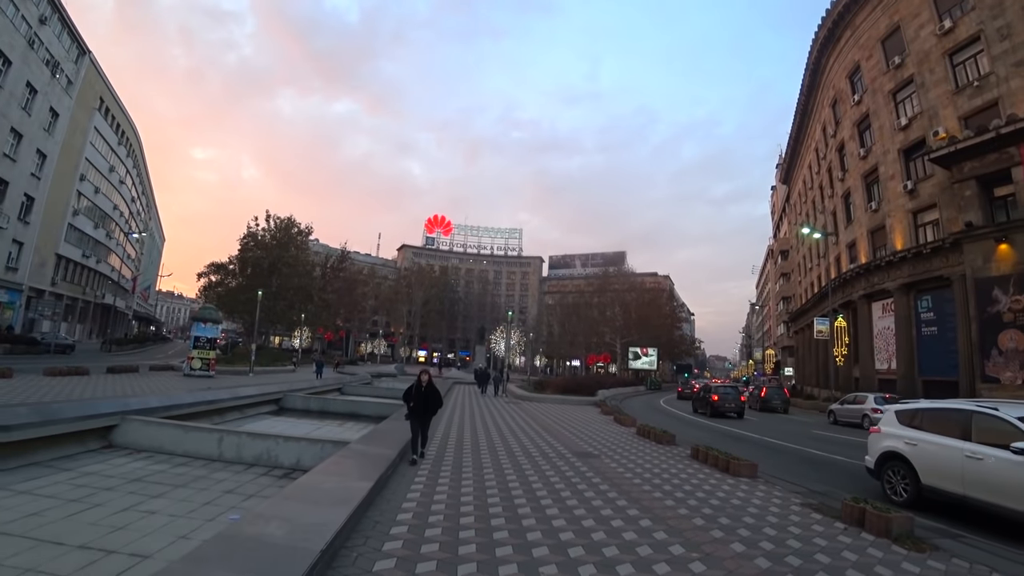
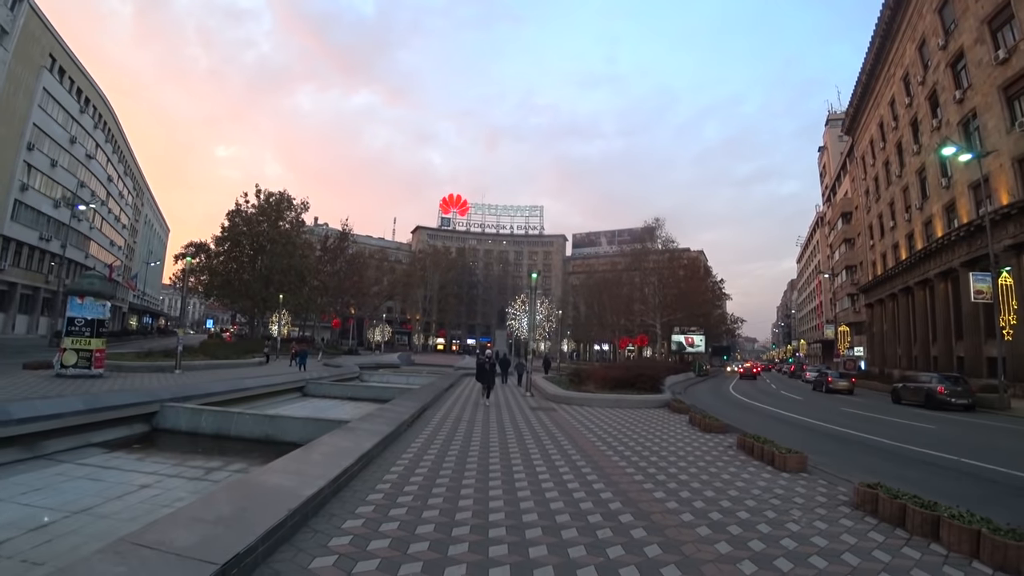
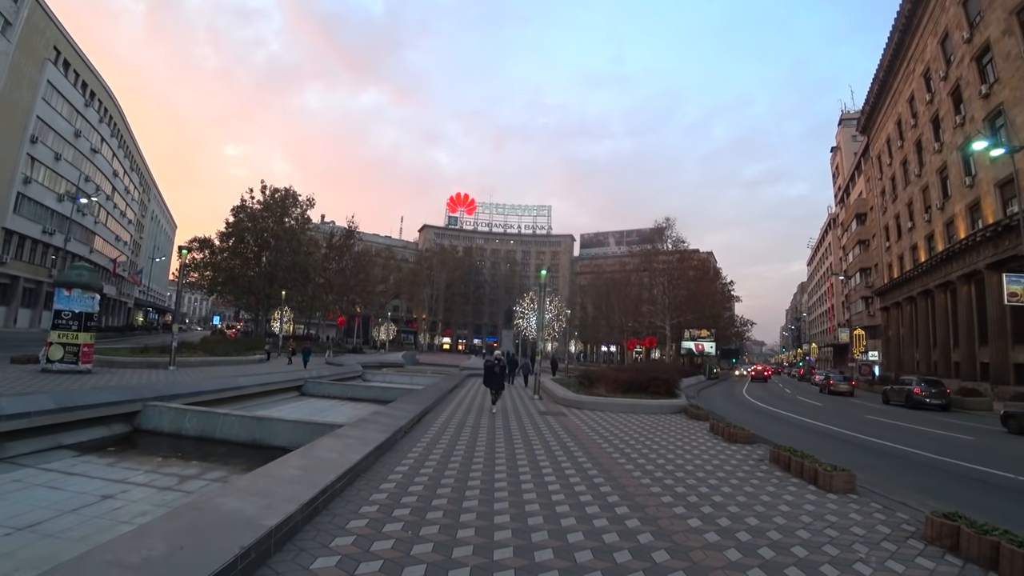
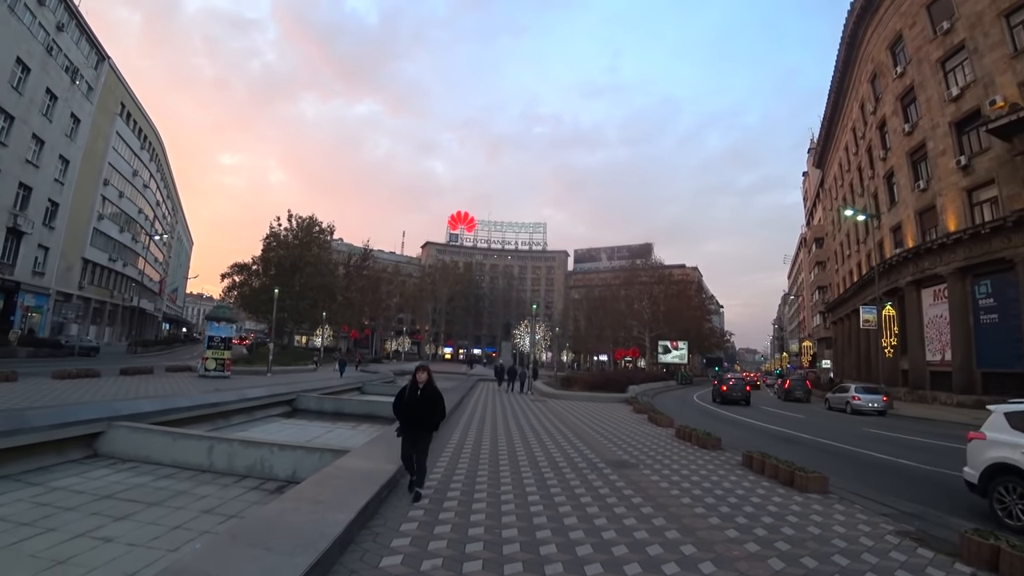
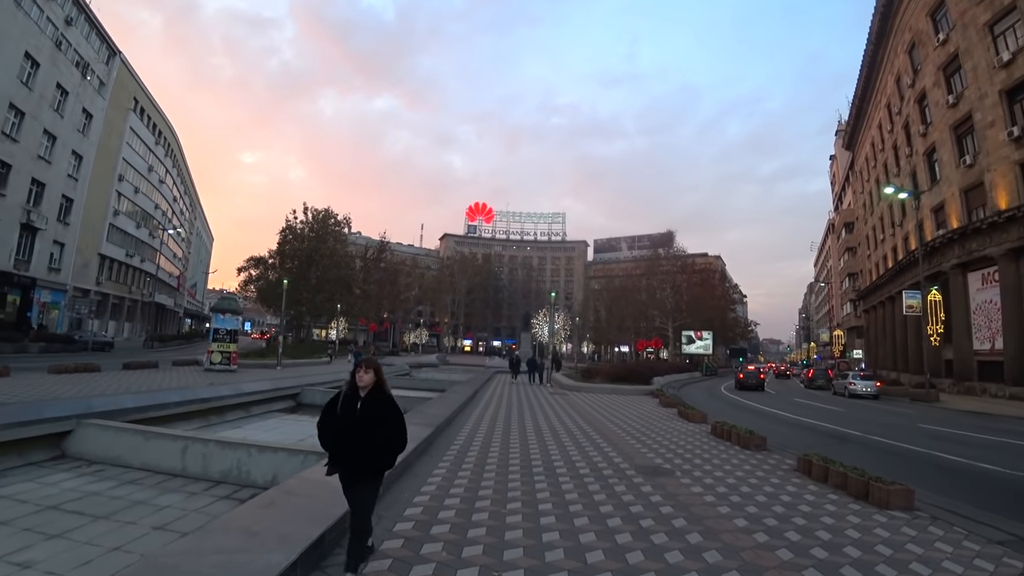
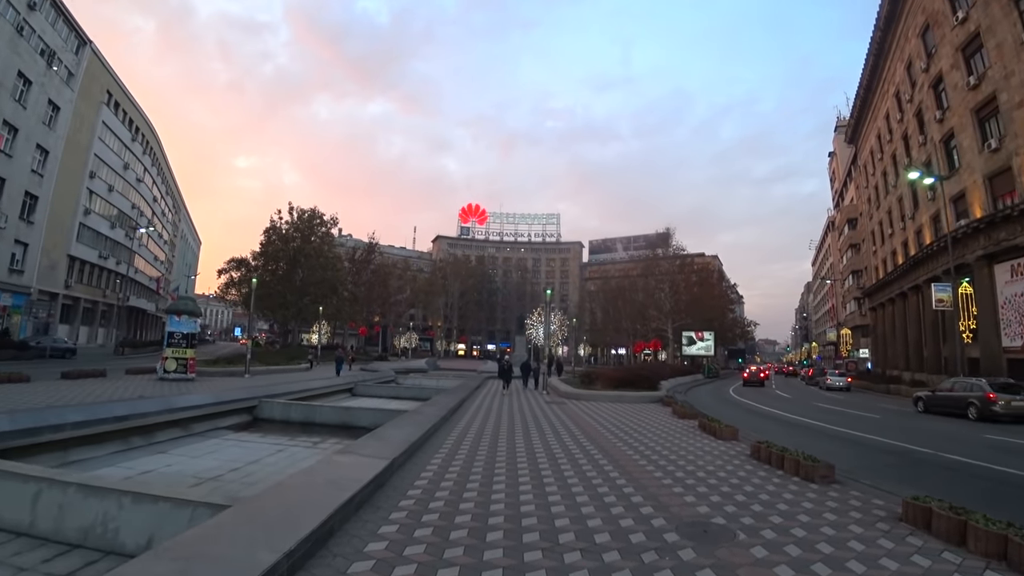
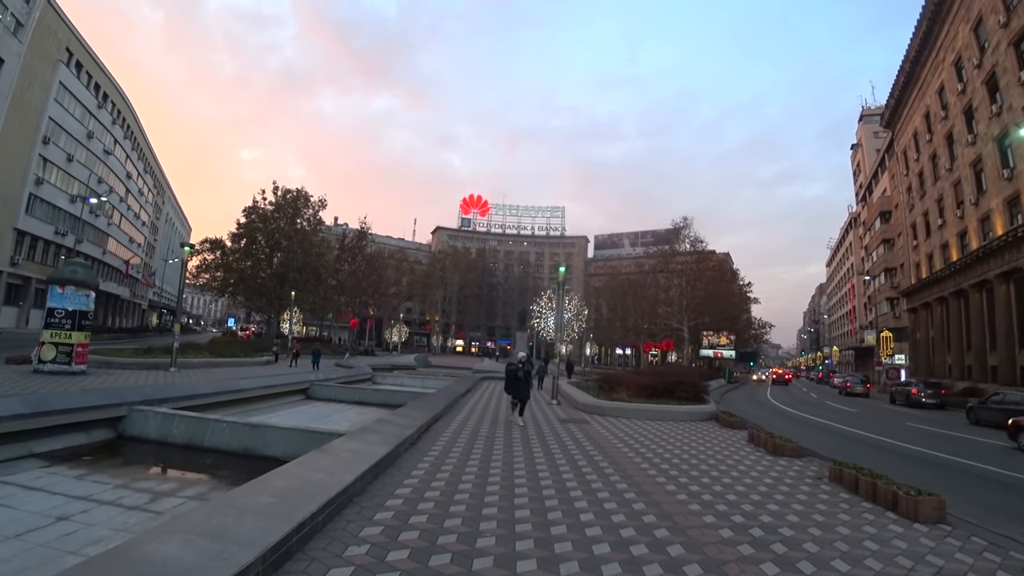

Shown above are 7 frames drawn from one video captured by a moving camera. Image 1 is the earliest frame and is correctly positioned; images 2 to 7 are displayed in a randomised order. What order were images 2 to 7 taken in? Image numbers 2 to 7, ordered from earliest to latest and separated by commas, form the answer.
4, 5, 6, 2, 3, 7
